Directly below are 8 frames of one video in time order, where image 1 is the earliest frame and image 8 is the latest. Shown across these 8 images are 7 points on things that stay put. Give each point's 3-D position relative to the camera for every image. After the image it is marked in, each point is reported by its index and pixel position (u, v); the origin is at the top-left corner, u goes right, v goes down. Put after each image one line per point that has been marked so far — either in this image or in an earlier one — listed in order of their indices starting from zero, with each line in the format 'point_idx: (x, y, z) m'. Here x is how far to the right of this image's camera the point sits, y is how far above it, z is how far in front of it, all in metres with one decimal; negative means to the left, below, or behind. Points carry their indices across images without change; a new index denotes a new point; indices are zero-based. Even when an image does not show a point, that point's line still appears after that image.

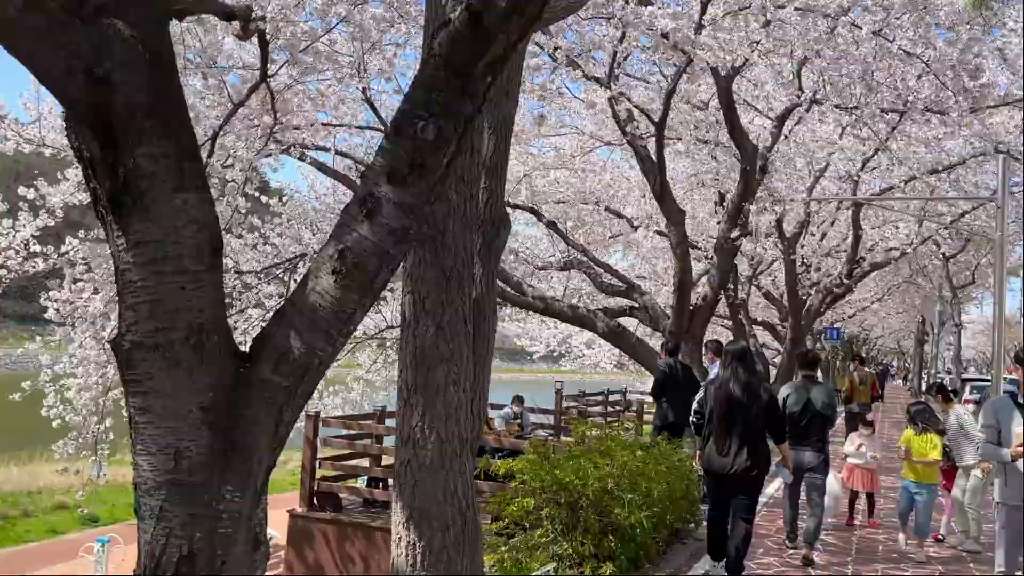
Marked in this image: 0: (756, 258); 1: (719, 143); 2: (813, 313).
0: (+5.3, +0.6, +19.0) m
1: (+3.2, +2.2, +13.5) m
2: (+6.4, -0.5, +18.5) m
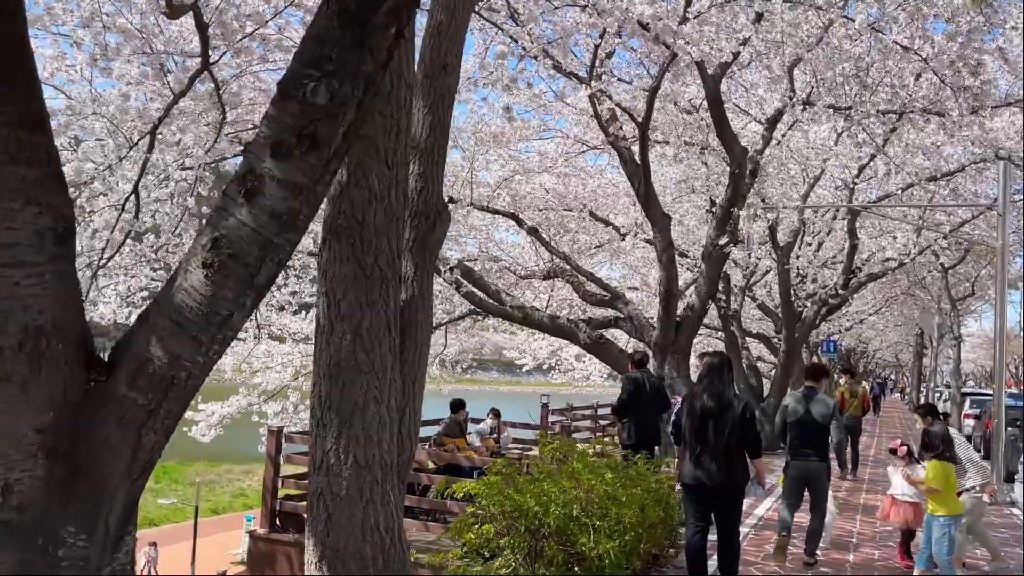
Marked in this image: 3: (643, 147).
0: (+5.0, +0.4, +18.5) m
1: (+2.9, +2.1, +13.0) m
2: (+6.0, -0.7, +17.9) m
3: (+1.6, +1.8, +11.0) m
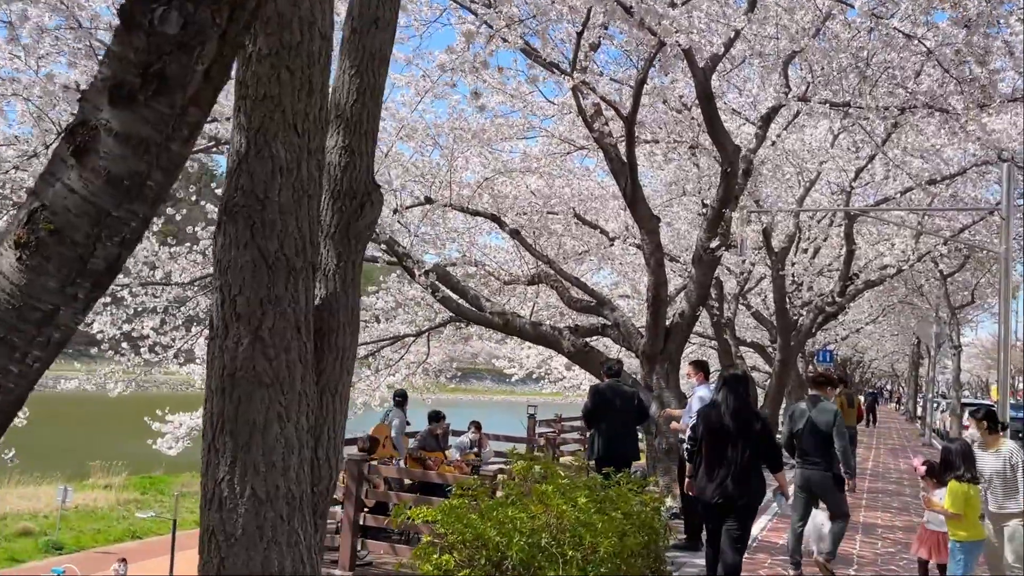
0: (+4.7, +0.3, +17.8) m
1: (+2.6, +2.0, +12.4) m
2: (+5.8, -0.9, +17.3) m
3: (+1.4, +1.7, +10.4) m
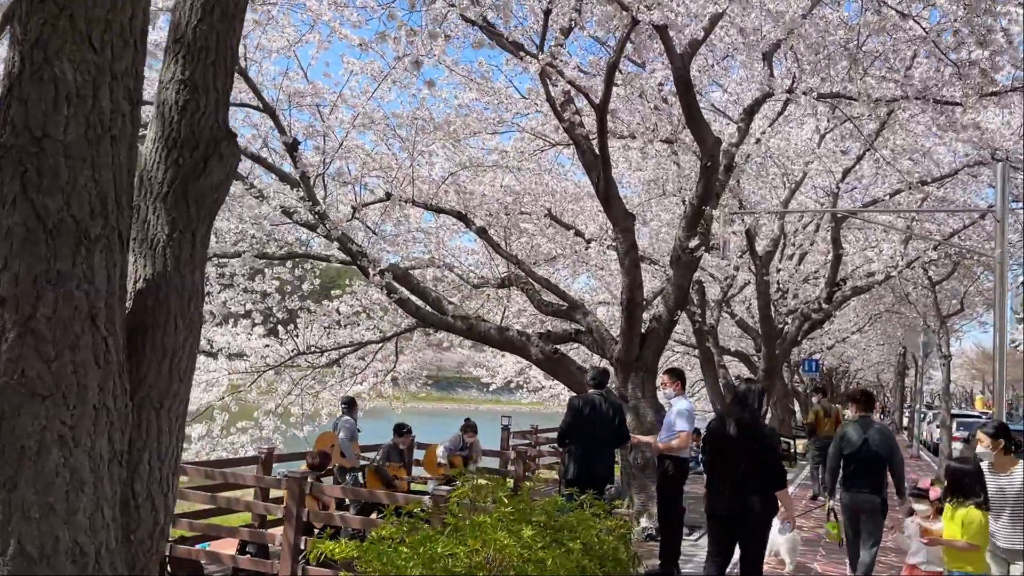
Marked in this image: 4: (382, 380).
0: (+4.2, +0.1, +17.1) m
1: (+2.2, +1.9, +11.6) m
2: (+5.2, -1.0, +16.6) m
3: (+1.0, +1.7, +9.6) m
4: (-2.4, -1.7, +16.4) m
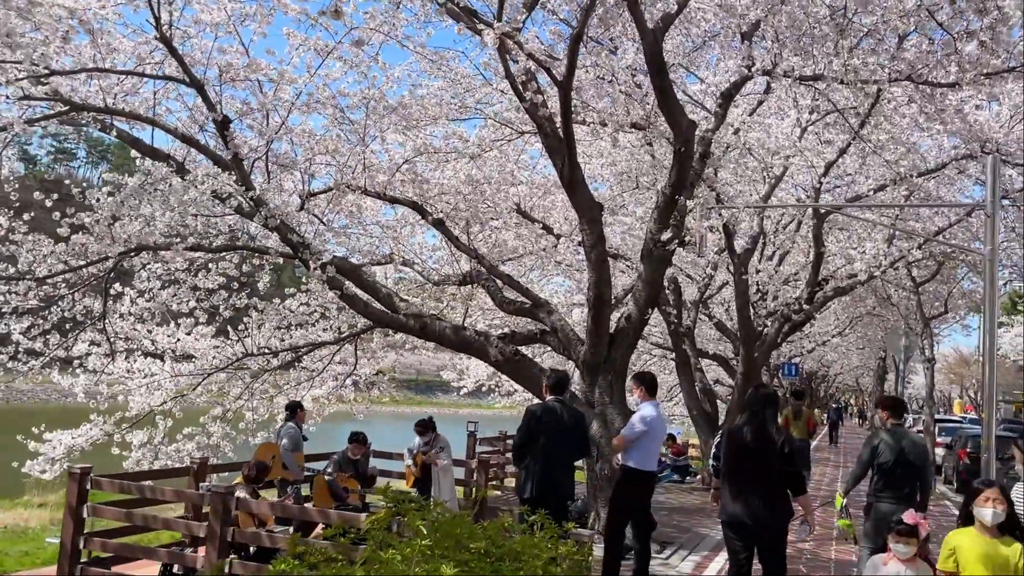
0: (+3.6, +0.1, +16.4) m
1: (+1.7, +2.0, +10.8) m
2: (+4.6, -1.0, +15.8) m
3: (+0.5, +1.7, +8.8) m
4: (-3.0, -1.7, +15.5) m
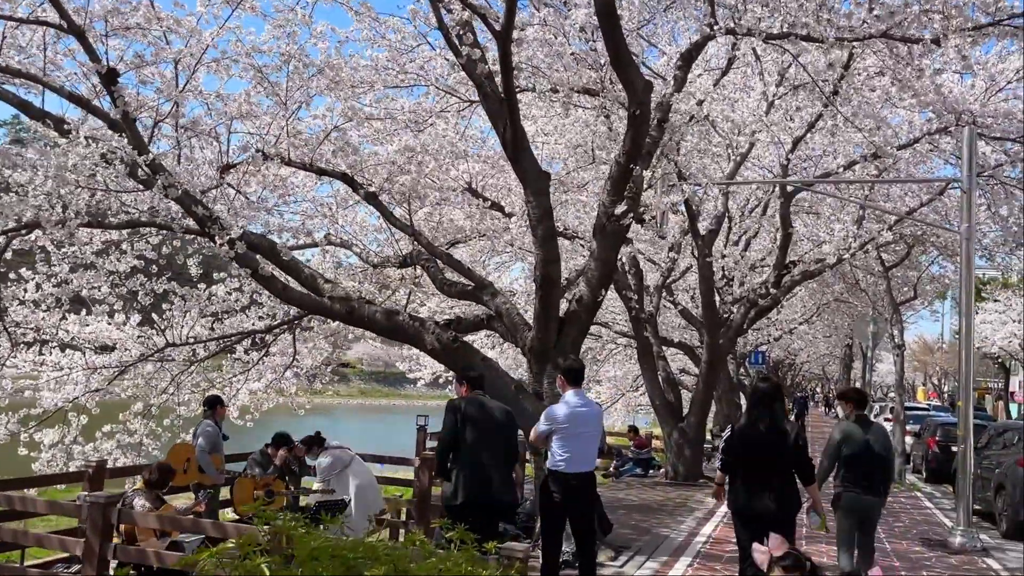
0: (+2.7, +0.4, +15.5) m
1: (+1.1, +2.2, +9.9) m
2: (+3.8, -0.7, +15.0) m
3: (-0.1, +1.9, +7.8) m
4: (-3.8, -1.4, +14.5) m
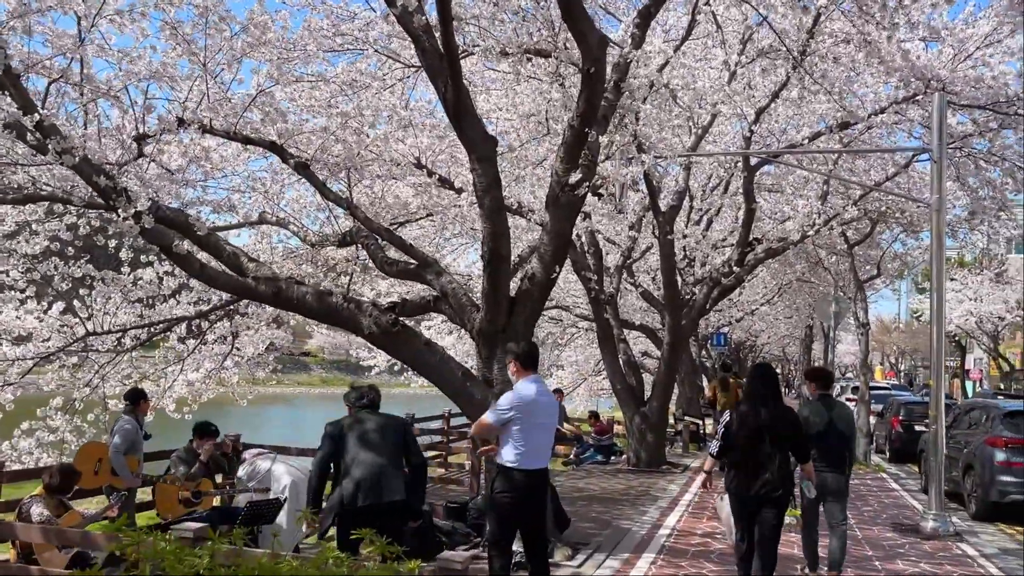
0: (+1.9, +0.8, +14.9) m
1: (+0.5, +2.4, +9.2) m
2: (+3.0, -0.4, +14.4) m
3: (-0.5, +2.1, +7.0) m
4: (-4.6, -1.2, +13.6) m
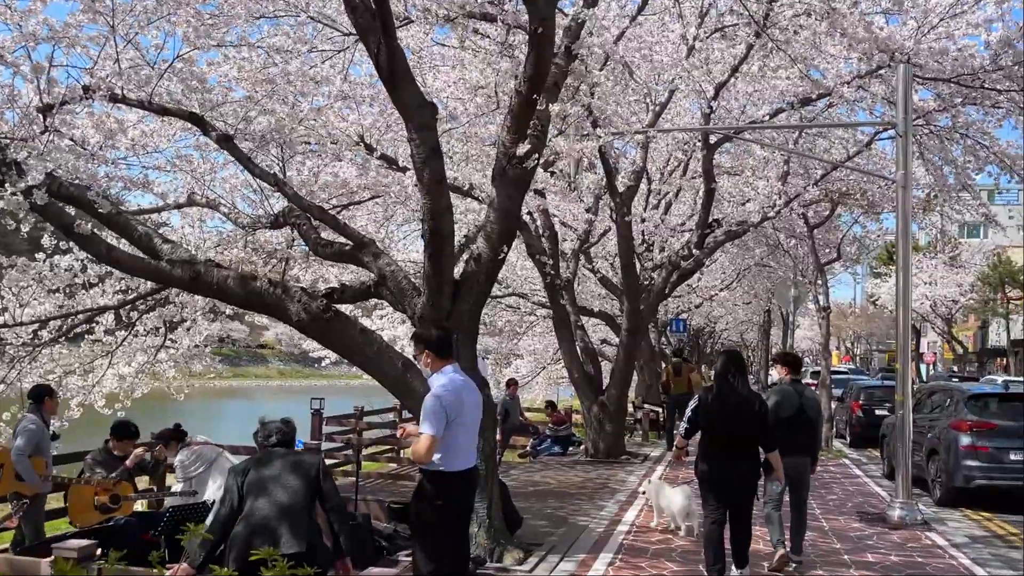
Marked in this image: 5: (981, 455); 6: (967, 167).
0: (+1.1, +1.0, +14.3) m
1: (-0.1, +2.6, +8.5) m
2: (+2.3, -0.1, +13.9) m
3: (-1.0, +2.3, +6.3) m
4: (-5.3, -1.0, +12.7) m
5: (+5.8, -2.1, +10.8) m
6: (+6.7, +1.8, +12.8) m
